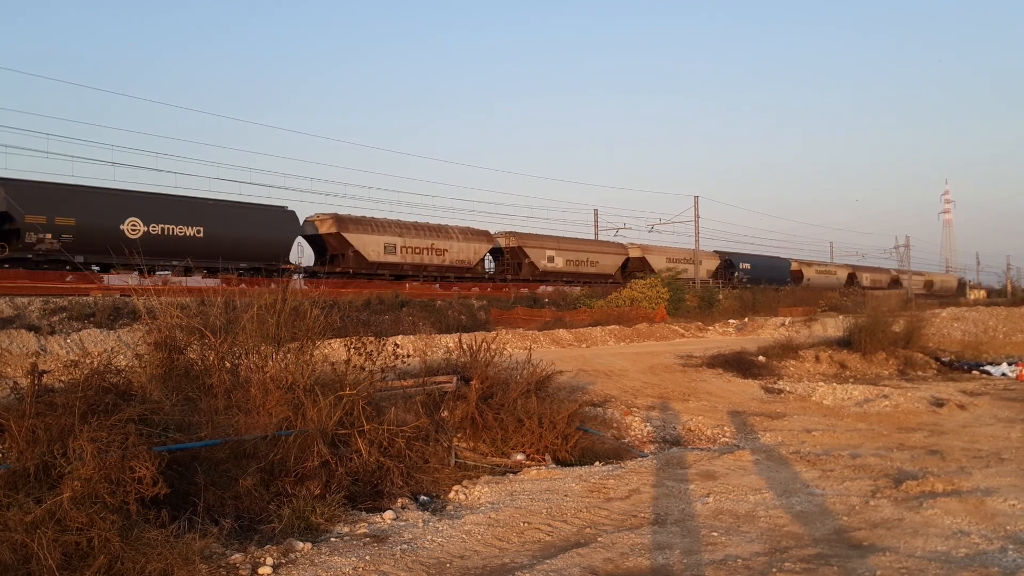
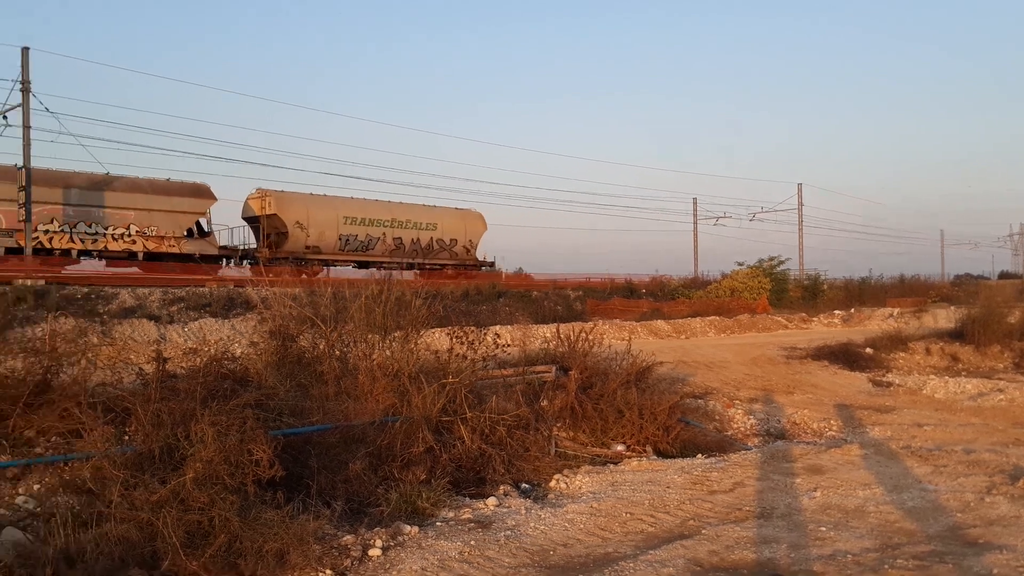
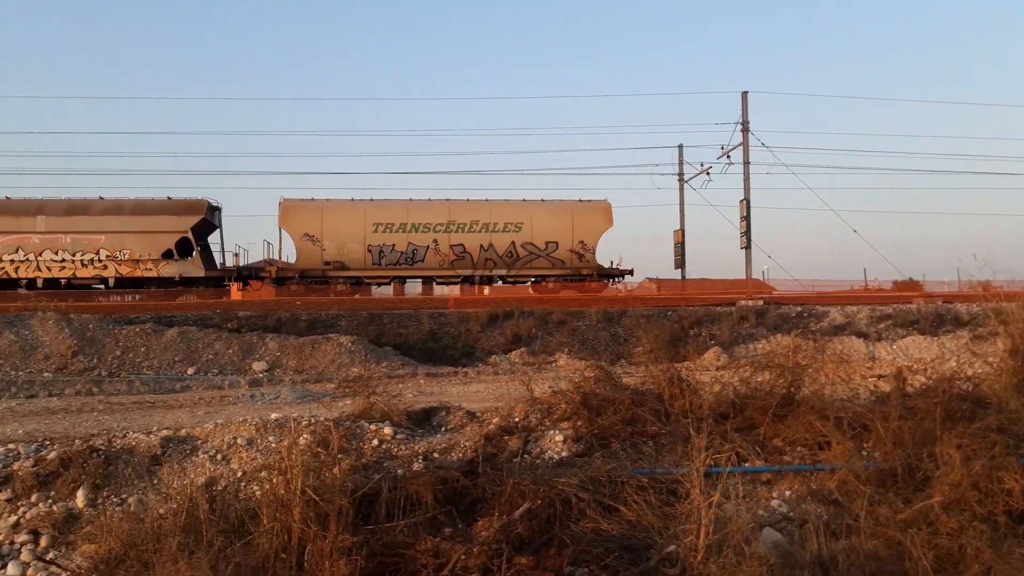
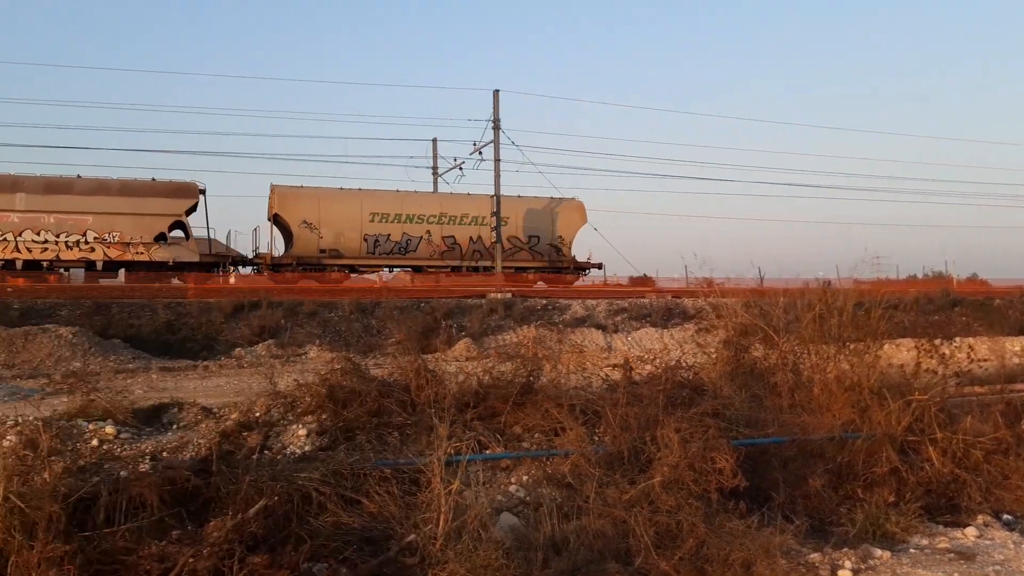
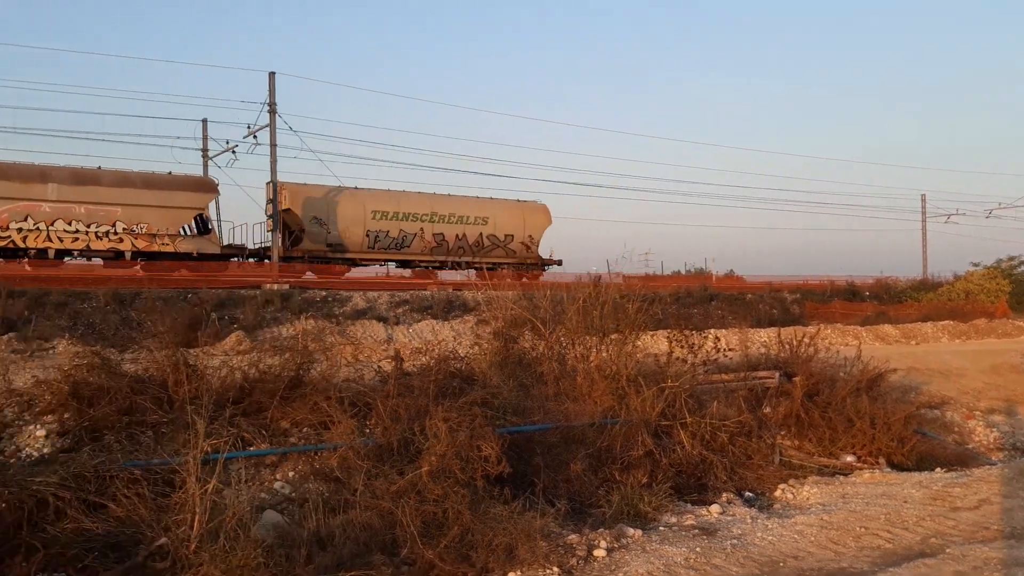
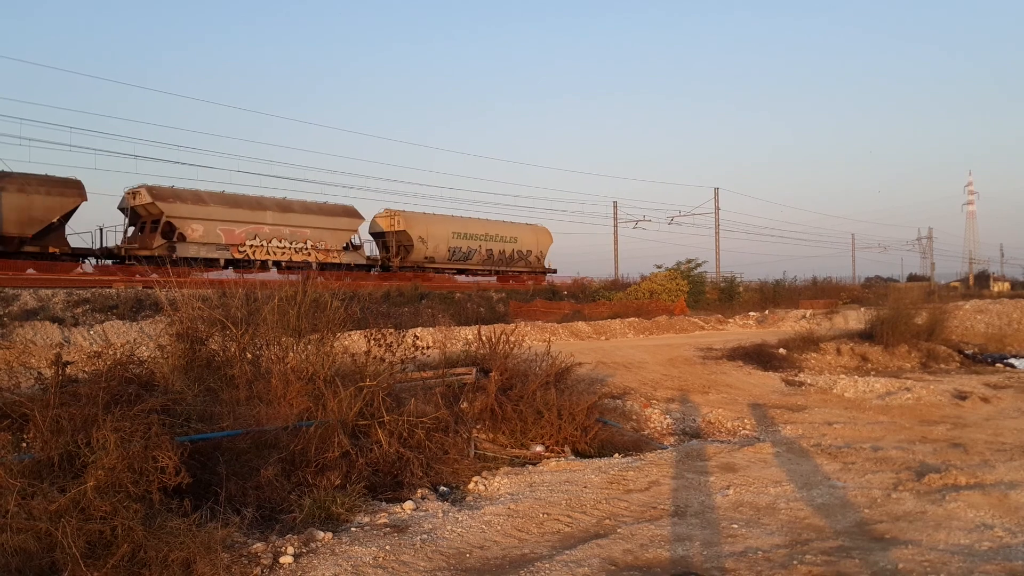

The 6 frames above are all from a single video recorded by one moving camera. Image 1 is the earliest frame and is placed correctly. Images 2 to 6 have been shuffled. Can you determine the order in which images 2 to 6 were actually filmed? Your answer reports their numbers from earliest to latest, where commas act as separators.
6, 2, 5, 4, 3
